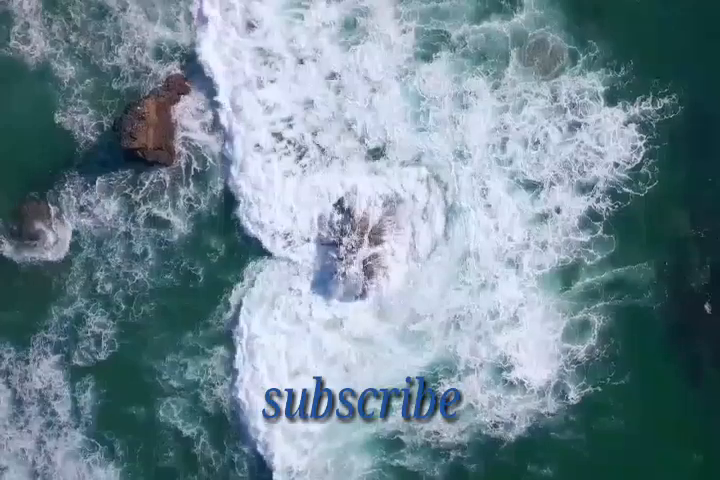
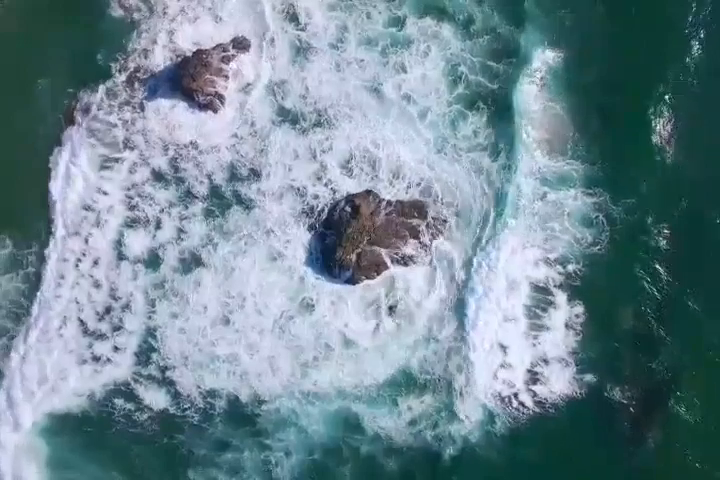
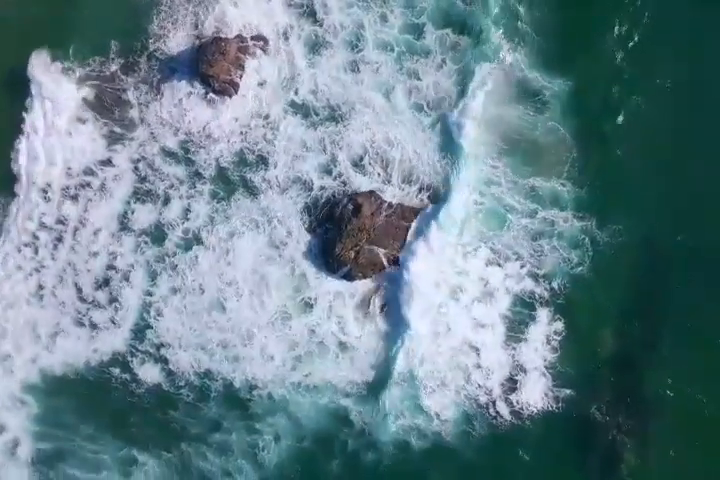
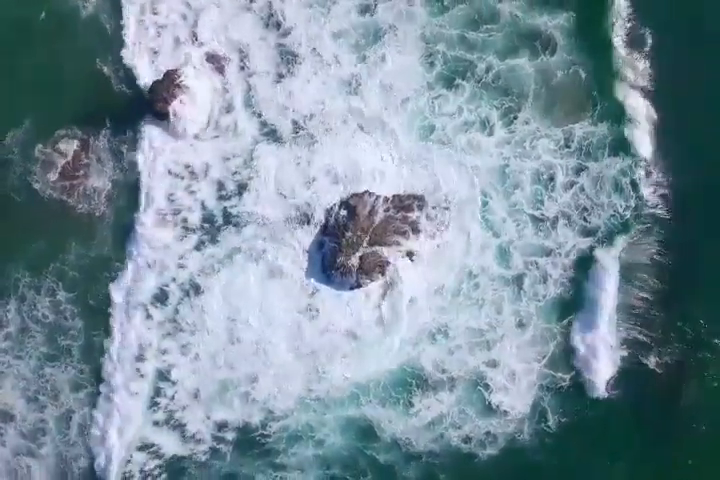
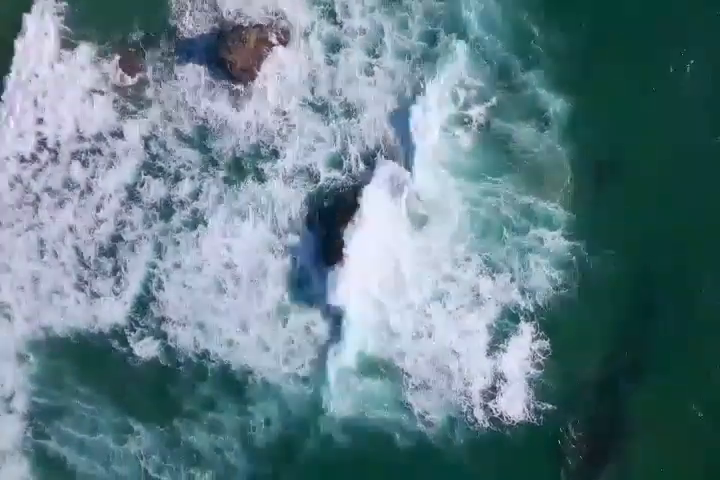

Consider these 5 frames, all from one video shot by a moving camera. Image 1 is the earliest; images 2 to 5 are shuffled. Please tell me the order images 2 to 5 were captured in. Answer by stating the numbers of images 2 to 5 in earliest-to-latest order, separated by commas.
4, 2, 3, 5
